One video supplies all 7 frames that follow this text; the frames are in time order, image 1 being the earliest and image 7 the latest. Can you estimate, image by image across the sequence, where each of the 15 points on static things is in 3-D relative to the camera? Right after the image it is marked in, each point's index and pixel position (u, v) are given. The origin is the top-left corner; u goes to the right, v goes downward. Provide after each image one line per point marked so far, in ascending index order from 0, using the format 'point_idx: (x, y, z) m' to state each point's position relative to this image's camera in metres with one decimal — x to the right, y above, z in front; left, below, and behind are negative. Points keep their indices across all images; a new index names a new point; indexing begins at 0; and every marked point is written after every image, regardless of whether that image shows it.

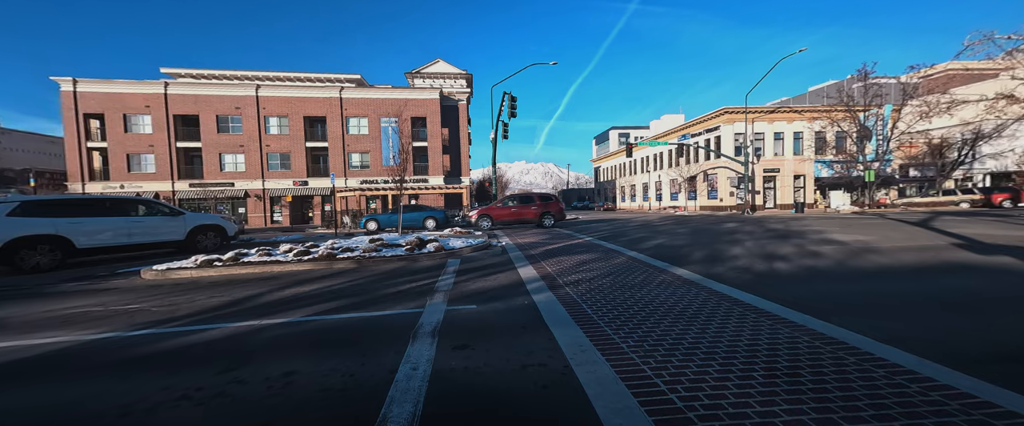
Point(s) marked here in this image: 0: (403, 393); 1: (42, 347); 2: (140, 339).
0: (-0.9, -1.4, +3.1) m
1: (-5.2, -1.5, +4.4) m
2: (-4.3, -1.5, +4.6) m
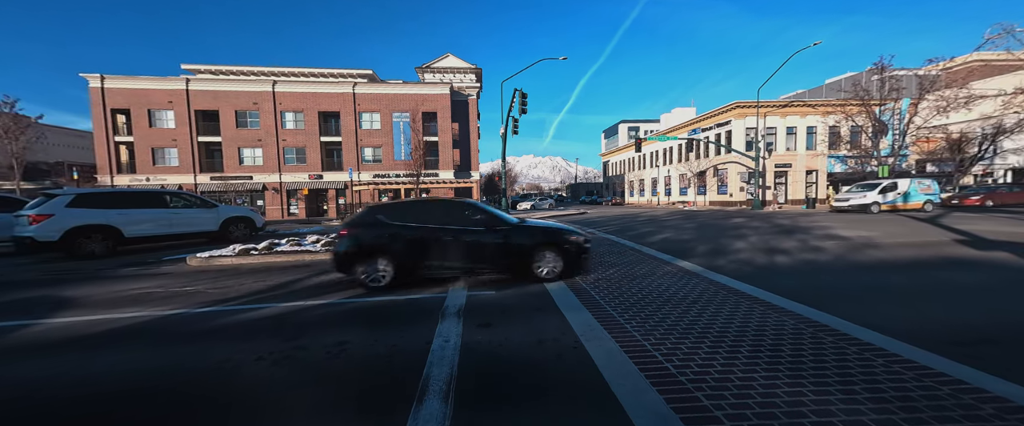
0: (-0.7, -1.4, +3.7) m
1: (-5.0, -1.4, +5.1) m
2: (-4.1, -1.4, +5.3) m
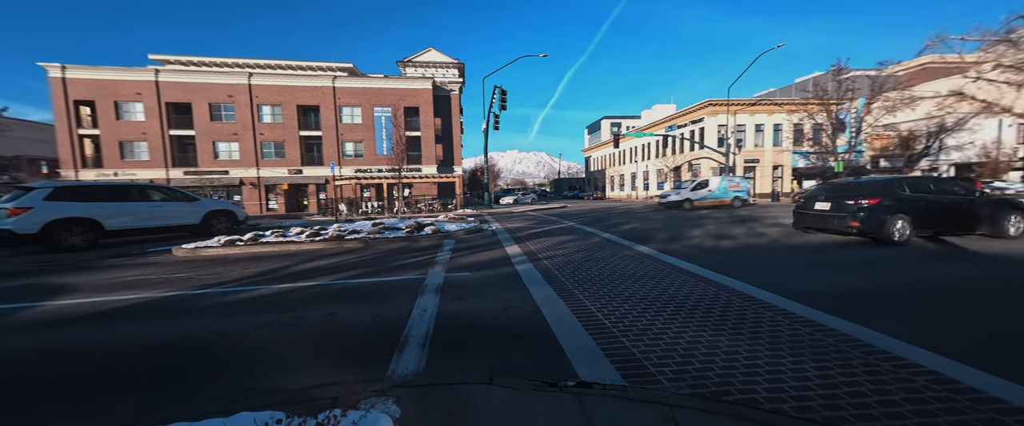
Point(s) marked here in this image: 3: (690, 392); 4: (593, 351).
0: (-1.0, -1.2, +4.3) m
1: (-5.4, -1.3, +5.5) m
2: (-4.5, -1.2, +5.8) m
3: (+1.2, -1.2, +2.6) m
4: (+0.7, -1.2, +3.3) m
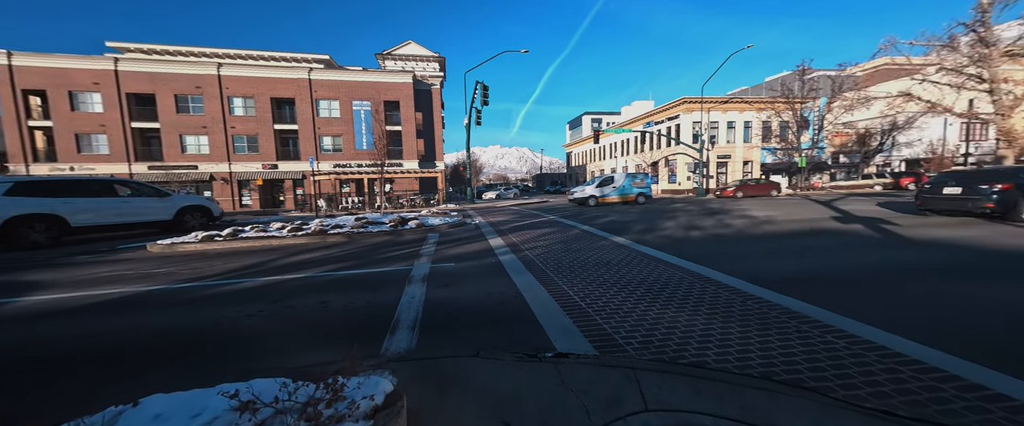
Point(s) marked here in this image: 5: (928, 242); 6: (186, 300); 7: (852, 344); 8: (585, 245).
0: (-1.2, -1.1, +4.6) m
1: (-5.7, -1.2, +5.6) m
2: (-4.8, -1.1, +5.8) m
3: (+1.1, -1.1, +3.0) m
4: (+0.5, -1.1, +3.7) m
5: (+7.5, -0.5, +7.0) m
6: (-4.4, -1.2, +5.3) m
7: (+2.7, -1.1, +3.1) m
8: (+1.6, -0.7, +8.7) m
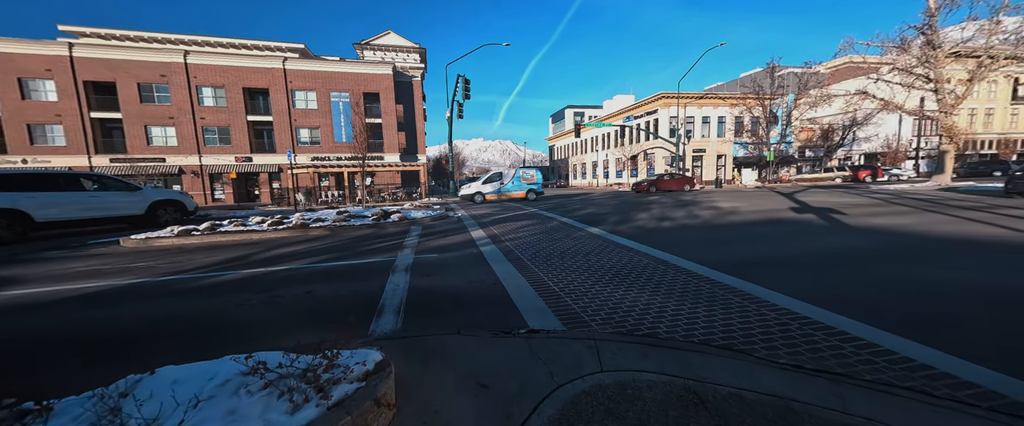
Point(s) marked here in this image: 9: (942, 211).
0: (-1.5, -1.0, +4.9) m
1: (-6.0, -1.1, +5.6) m
2: (-5.2, -1.0, +5.9) m
3: (+0.9, -1.0, +3.4) m
4: (+0.3, -1.0, +4.0) m
5: (+7.0, -0.3, +7.6) m
6: (-4.7, -1.1, +5.4) m
7: (+2.5, -1.0, +3.6) m
8: (+1.1, -0.5, +9.1) m
9: (+10.3, 0.0, +9.3) m
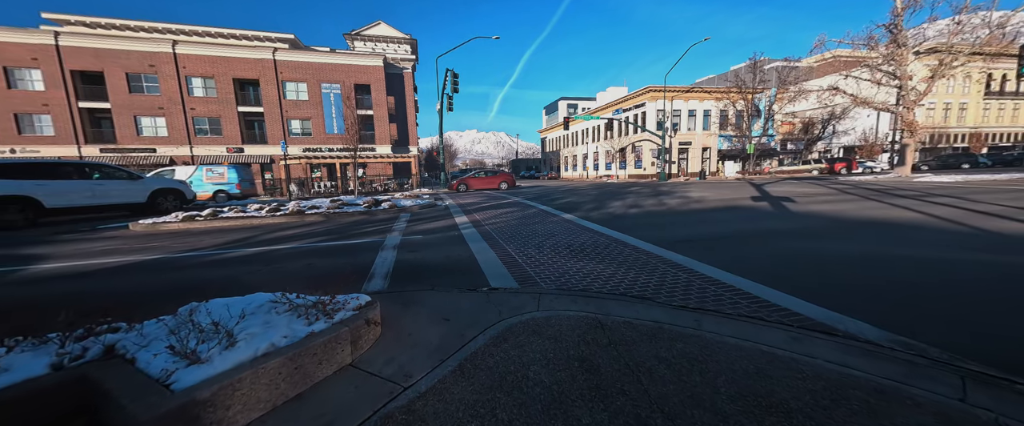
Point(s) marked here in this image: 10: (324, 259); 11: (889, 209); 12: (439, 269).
0: (-1.9, -0.8, +5.7) m
1: (-6.4, -0.8, +6.4) m
2: (-5.6, -0.8, +6.7) m
3: (+0.5, -0.8, +4.2) m
4: (-0.1, -0.8, +4.9) m
5: (+6.6, 0.0, +8.6) m
6: (-5.2, -0.8, +6.1) m
7: (+2.1, -0.8, +4.5) m
8: (+0.6, -0.2, +10.0) m
9: (+9.9, +0.4, +10.3) m
10: (-3.1, -0.8, +6.2) m
11: (+8.6, +0.1, +8.9) m
12: (-1.0, -0.8, +5.3) m
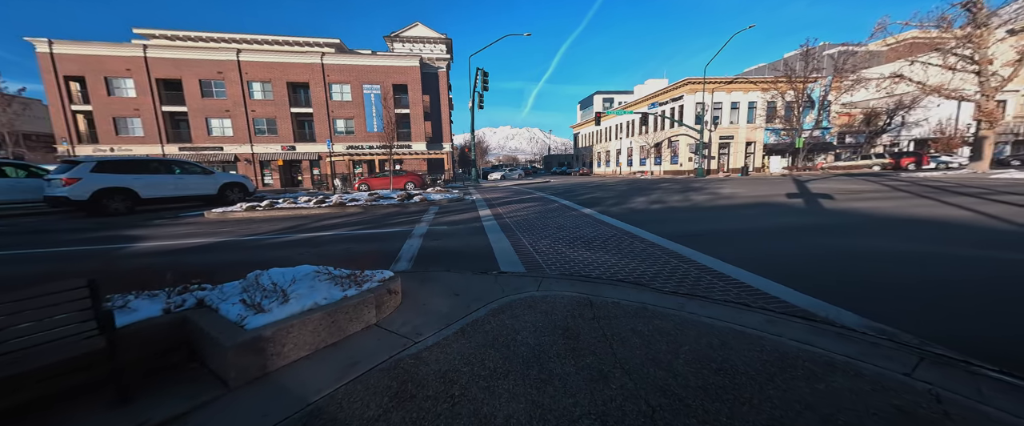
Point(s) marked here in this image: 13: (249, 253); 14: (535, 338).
0: (-1.7, -0.6, +6.4) m
1: (-6.1, -0.6, +7.5) m
2: (-5.2, -0.6, +7.7) m
3: (+0.6, -0.7, +4.6) m
4: (+0.1, -0.7, +5.4) m
5: (+7.1, 0.0, +8.3) m
6: (-4.8, -0.7, +7.1) m
7: (+2.3, -0.7, +4.7) m
8: (+1.4, -0.1, +10.3) m
9: (+10.6, +0.4, +9.7) m
10: (-2.7, -0.6, +7.0) m
11: (+9.2, +0.2, +8.4) m
12: (-0.7, -0.6, +5.9) m
13: (-4.4, -0.8, +6.4) m
14: (+0.2, -0.9, +2.9) m
